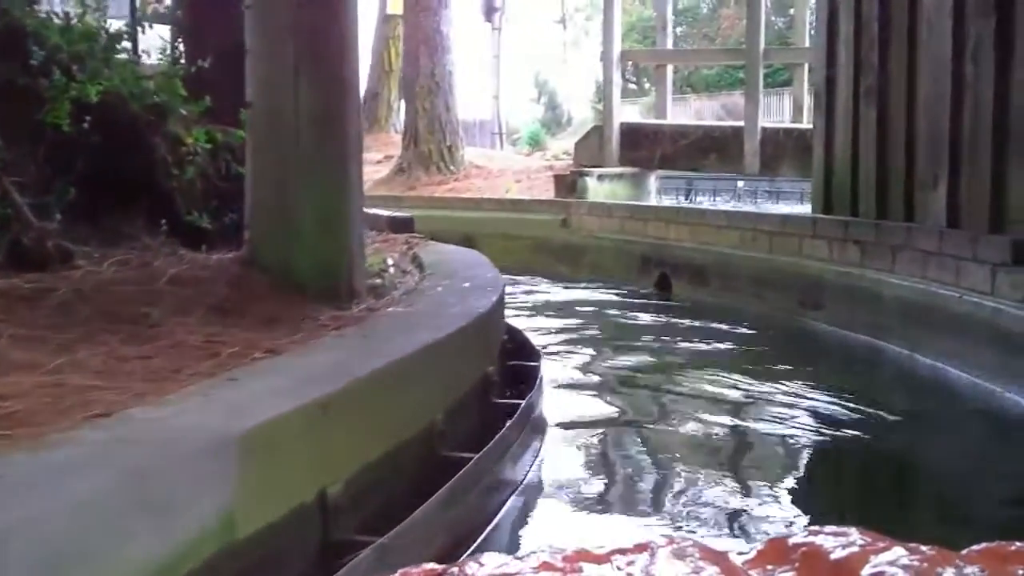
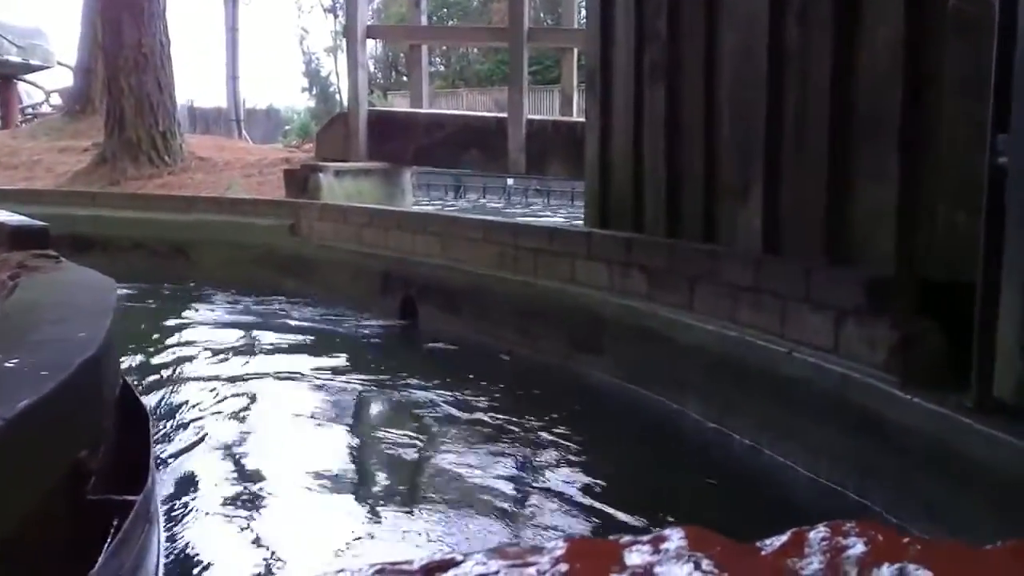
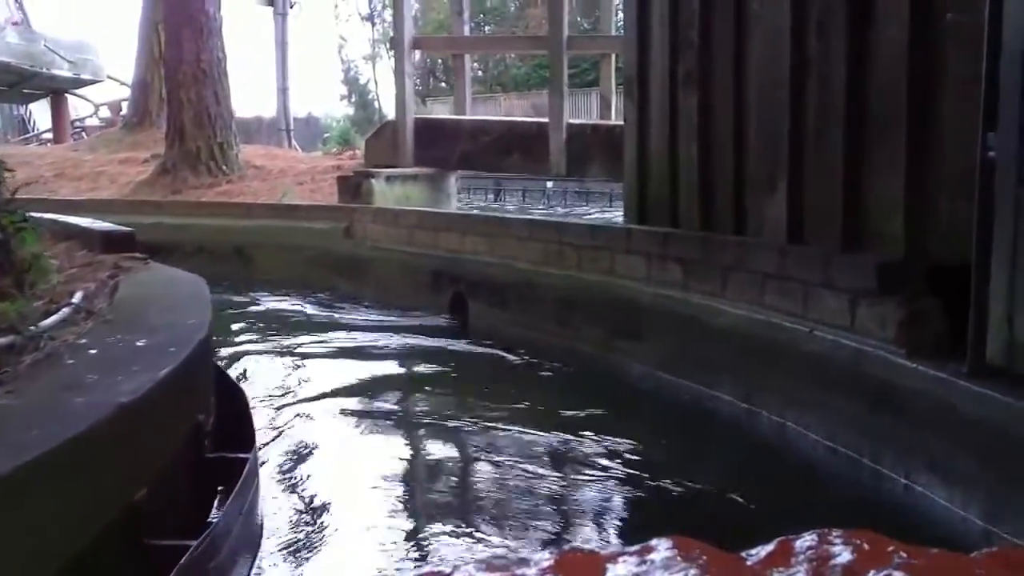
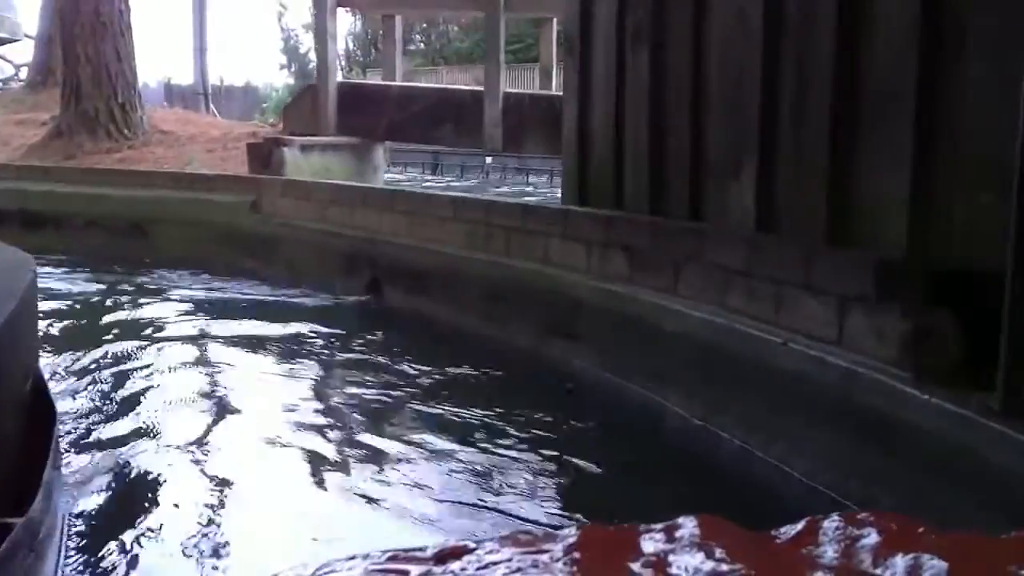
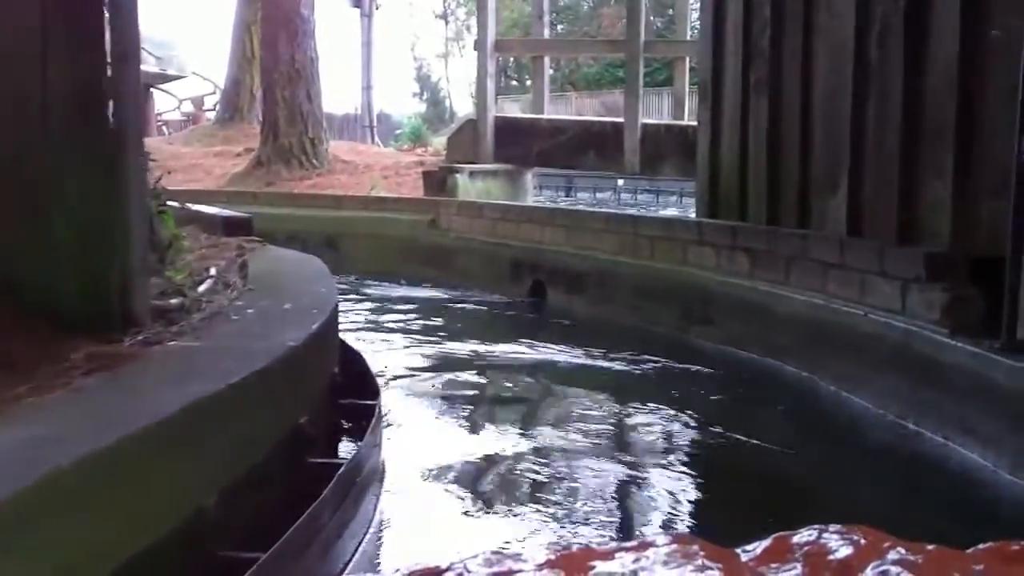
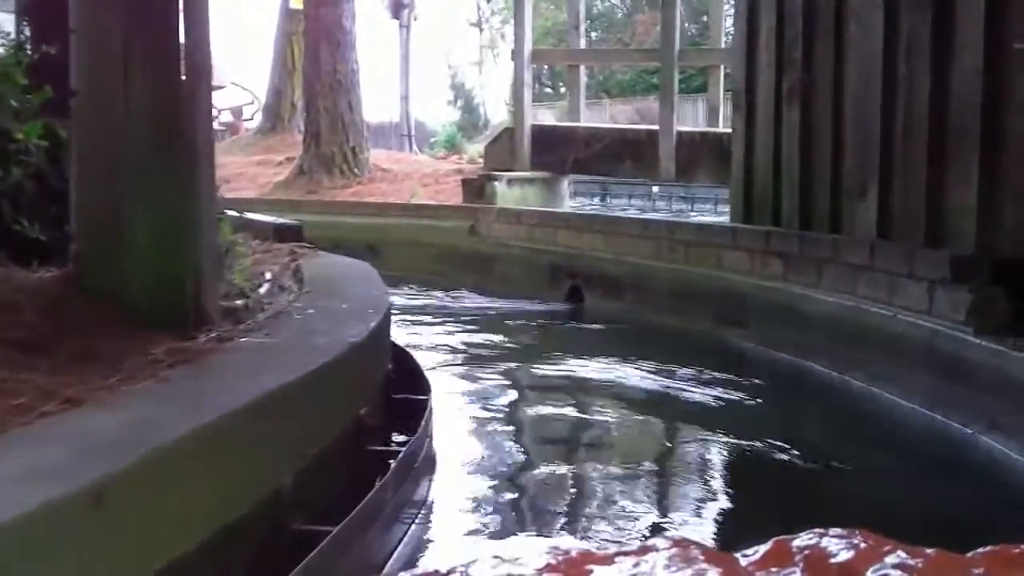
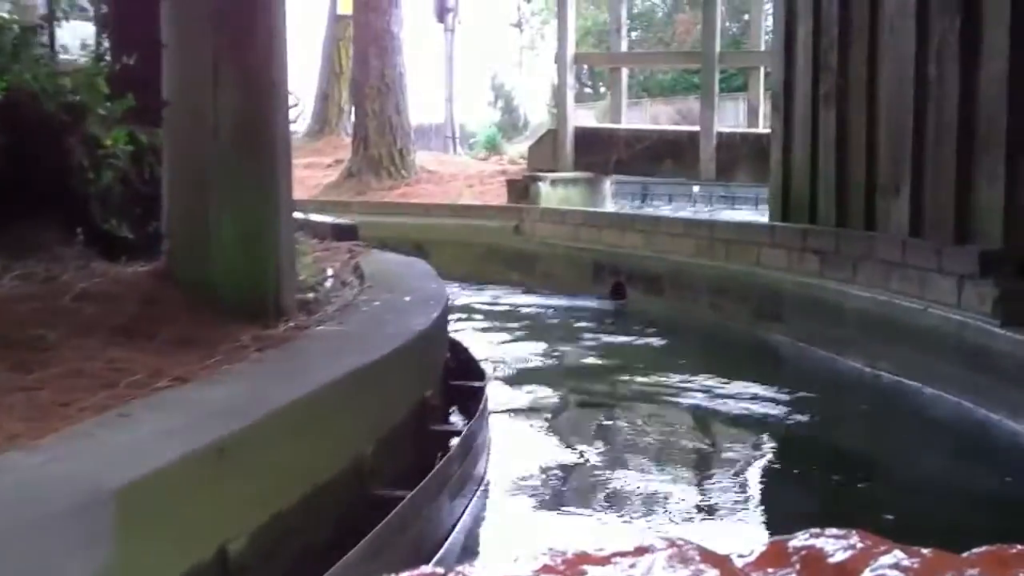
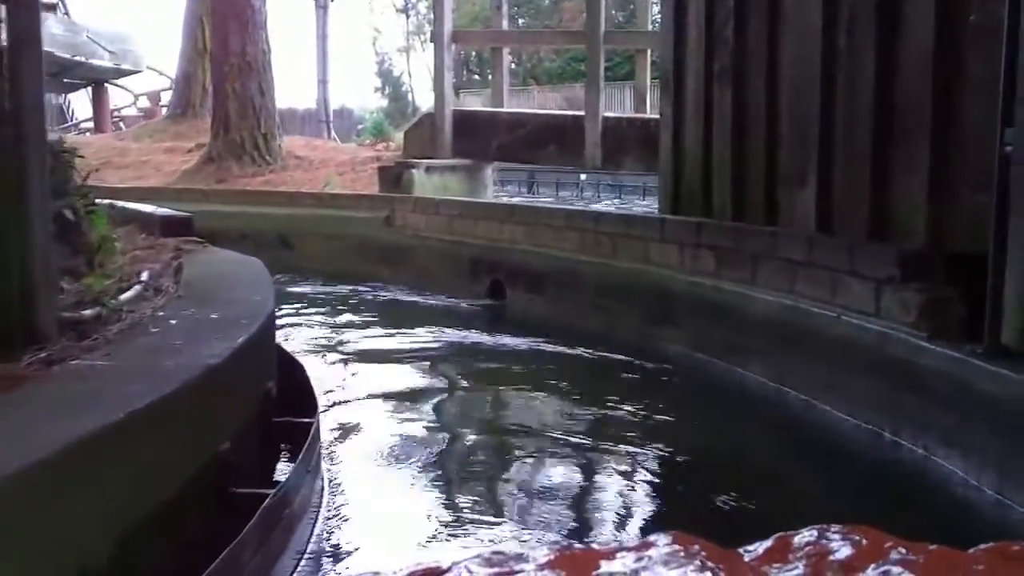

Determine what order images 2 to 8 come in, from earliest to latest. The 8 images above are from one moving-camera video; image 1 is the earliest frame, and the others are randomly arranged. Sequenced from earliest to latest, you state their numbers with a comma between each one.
7, 6, 5, 8, 3, 2, 4
